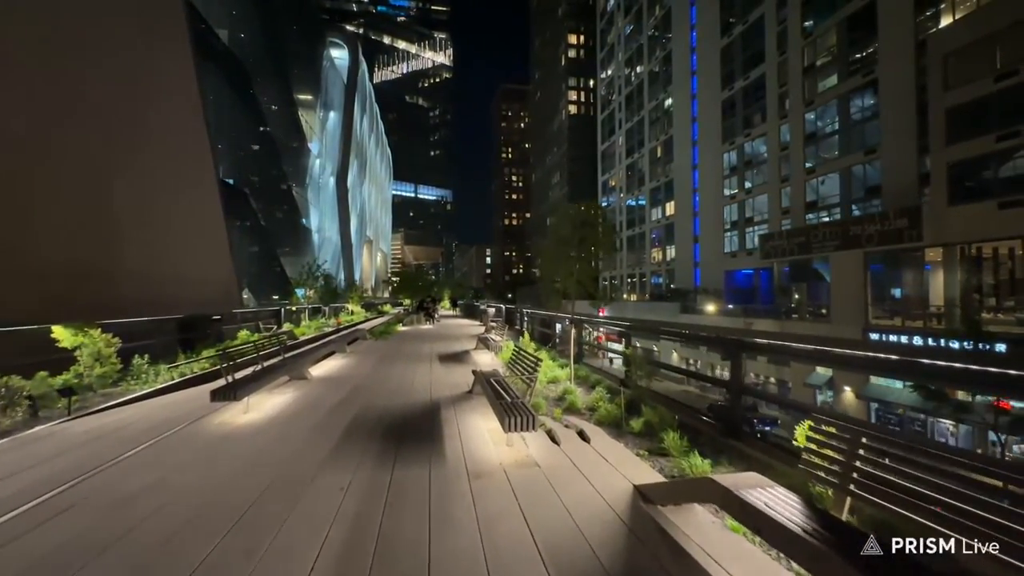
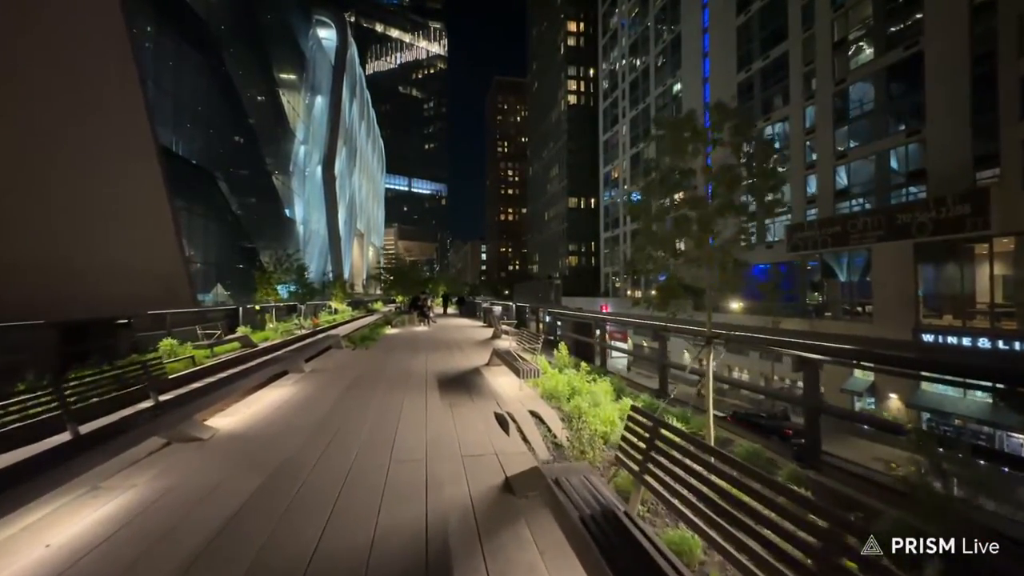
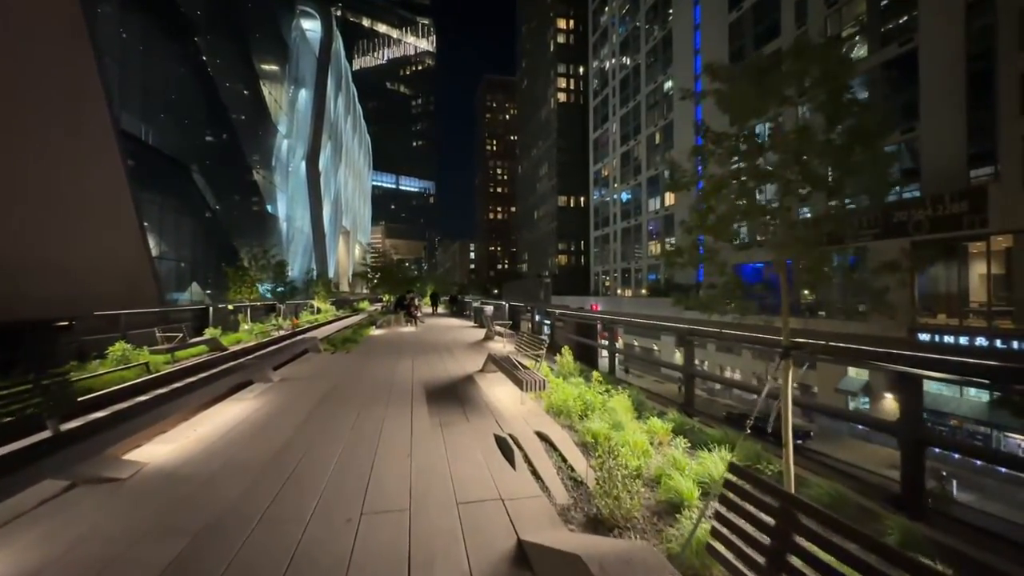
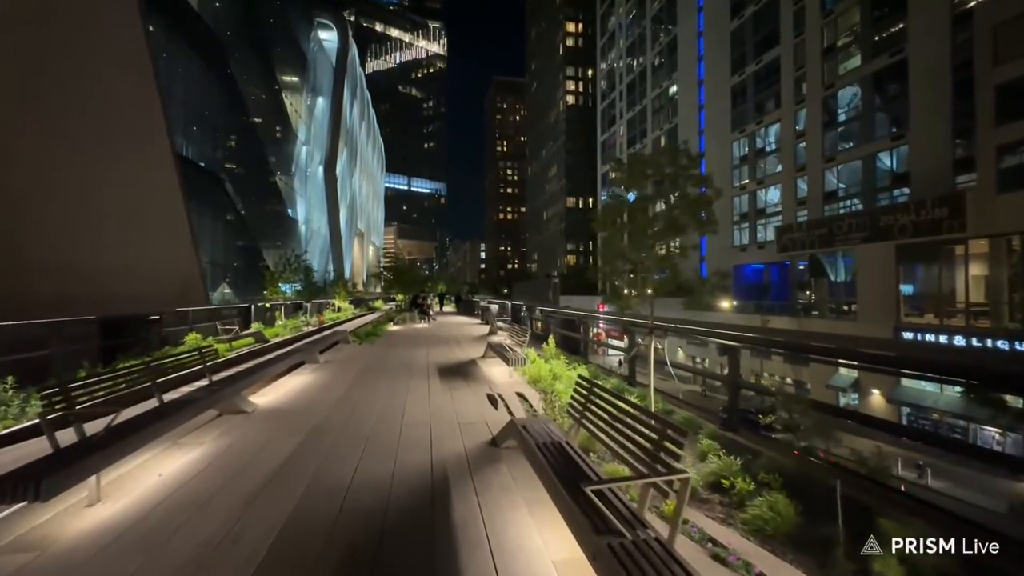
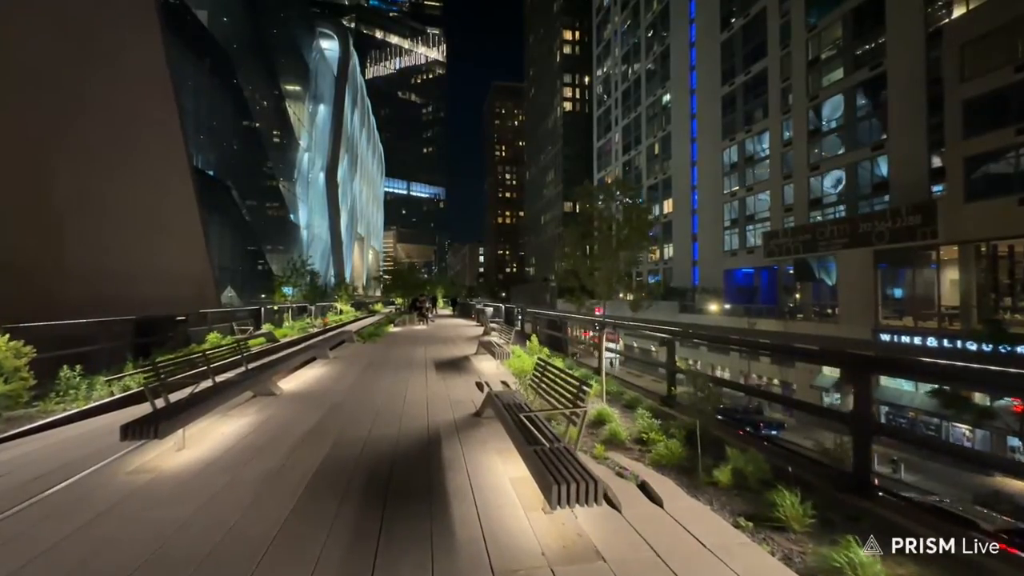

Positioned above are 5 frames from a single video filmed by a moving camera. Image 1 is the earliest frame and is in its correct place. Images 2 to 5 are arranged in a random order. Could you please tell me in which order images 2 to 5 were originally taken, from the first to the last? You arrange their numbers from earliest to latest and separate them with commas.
5, 4, 2, 3
